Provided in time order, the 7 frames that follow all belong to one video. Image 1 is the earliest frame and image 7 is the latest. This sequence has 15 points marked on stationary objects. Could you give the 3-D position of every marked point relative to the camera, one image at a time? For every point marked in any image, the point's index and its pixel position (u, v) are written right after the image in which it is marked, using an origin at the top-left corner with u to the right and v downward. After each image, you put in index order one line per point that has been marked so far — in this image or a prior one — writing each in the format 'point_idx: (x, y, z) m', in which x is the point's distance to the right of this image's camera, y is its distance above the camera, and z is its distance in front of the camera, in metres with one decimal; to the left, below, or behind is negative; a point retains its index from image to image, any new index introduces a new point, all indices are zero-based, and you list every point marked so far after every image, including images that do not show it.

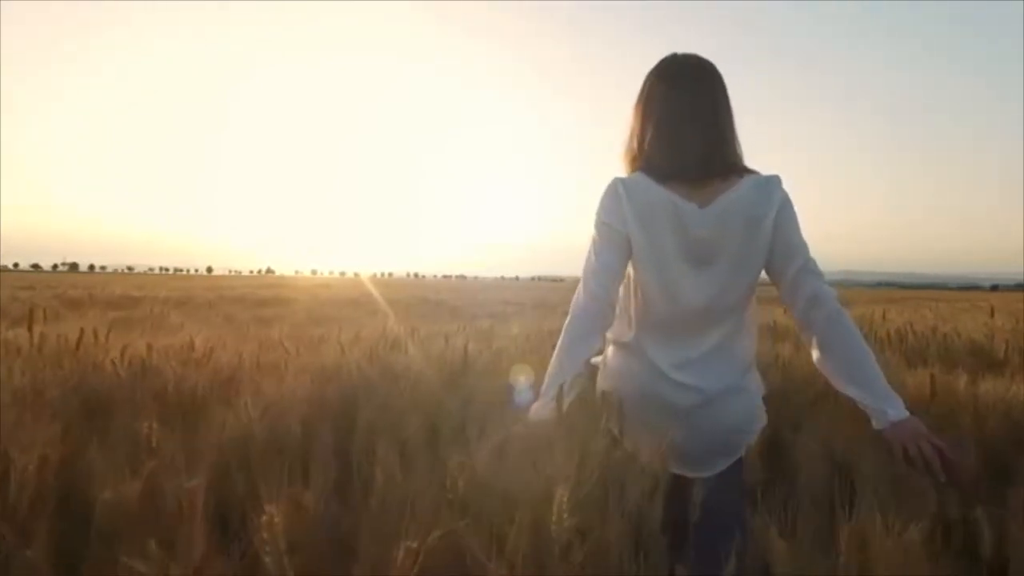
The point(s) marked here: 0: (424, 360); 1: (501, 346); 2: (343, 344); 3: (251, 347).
0: (-0.7, -0.6, +4.1) m
1: (-0.1, -0.6, +5.9) m
2: (-1.7, -0.5, +5.1) m
3: (-2.6, -0.6, +5.2) m
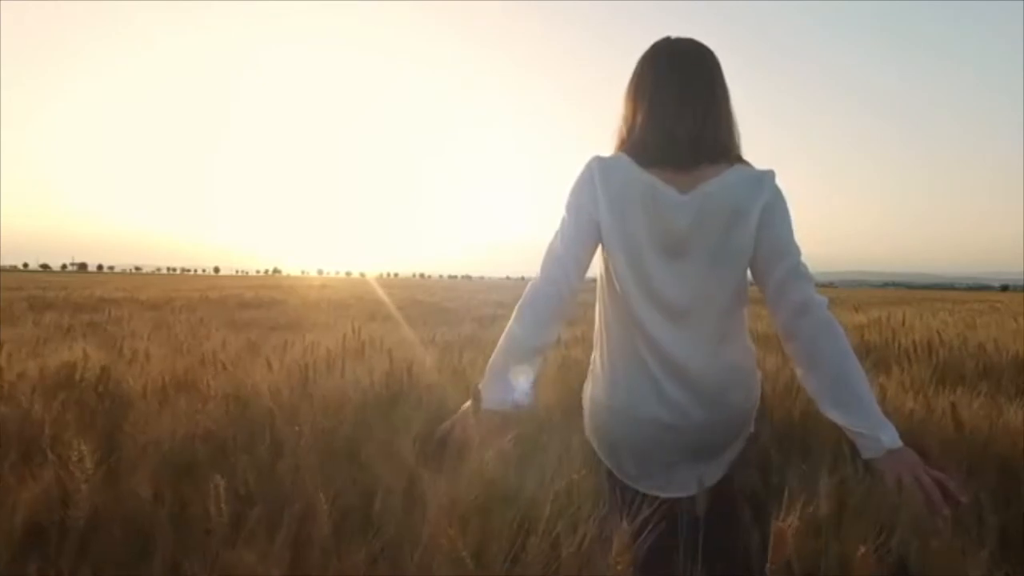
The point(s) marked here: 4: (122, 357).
0: (-1.0, -0.6, +3.5) m
1: (-0.3, -0.7, +5.3) m
2: (-1.9, -0.6, +4.4) m
3: (-2.8, -0.6, +4.6) m
4: (-3.1, -0.6, +4.2) m
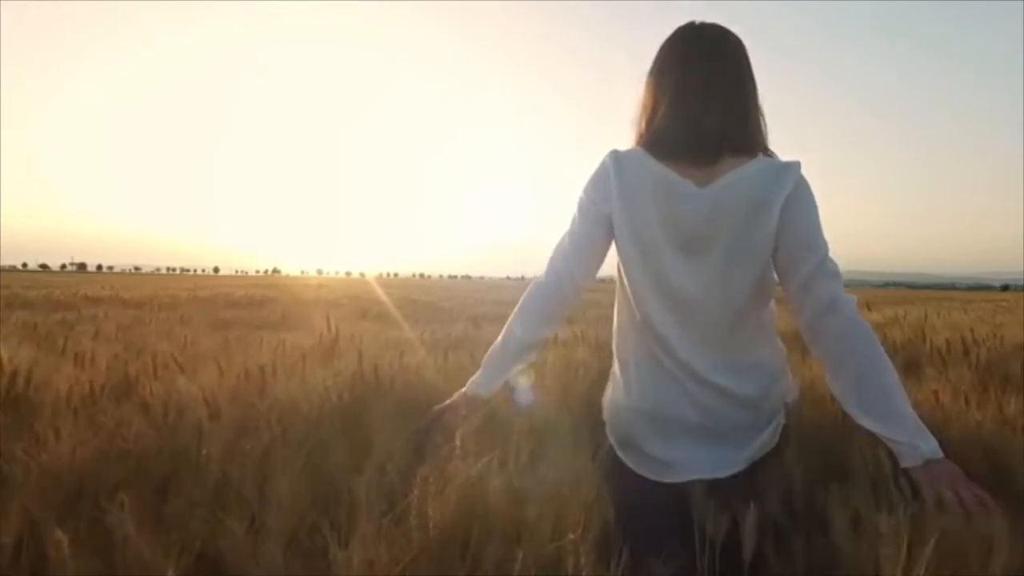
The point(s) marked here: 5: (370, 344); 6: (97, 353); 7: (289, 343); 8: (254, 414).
0: (-1.0, -0.5, +3.0) m
1: (-0.4, -0.6, +4.8) m
2: (-2.0, -0.5, +4.0) m
3: (-2.9, -0.6, +4.1) m
4: (-3.2, -0.5, +3.7) m
5: (-1.4, -0.6, +5.3) m
6: (-3.3, -0.5, +4.3) m
7: (-2.1, -0.5, +5.1) m
8: (-1.2, -0.6, +2.5) m
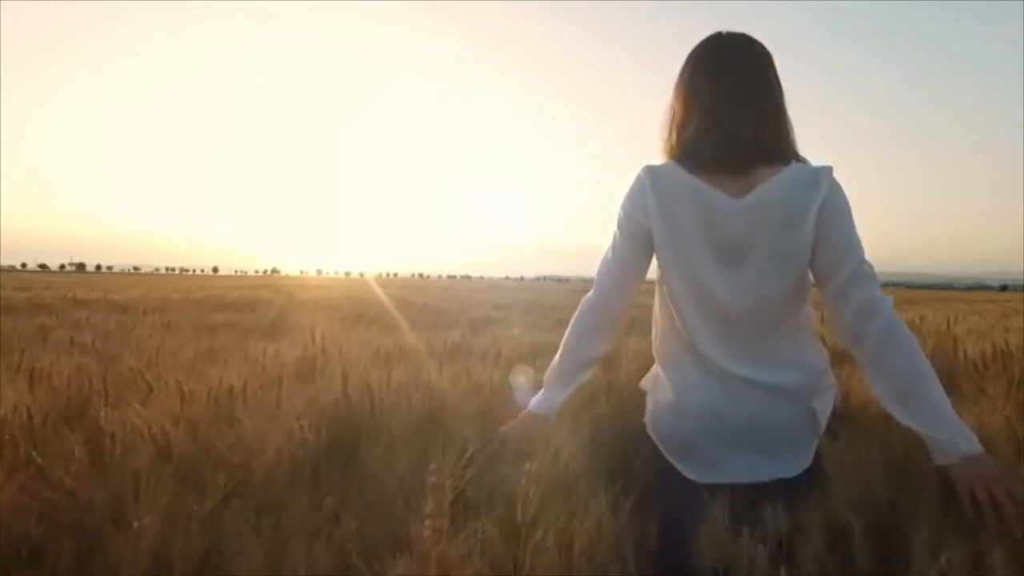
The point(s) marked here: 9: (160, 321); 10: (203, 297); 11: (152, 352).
0: (-1.0, -0.6, +2.7) m
1: (-0.4, -0.7, +4.5) m
2: (-2.0, -0.6, +3.6) m
3: (-2.9, -0.6, +3.8) m
4: (-3.2, -0.6, +3.4) m
5: (-1.4, -0.6, +5.0) m
6: (-3.3, -0.6, +3.9) m
7: (-2.1, -0.6, +4.7) m
8: (-1.2, -0.7, +2.1) m
9: (-6.0, -0.6, +9.0) m
10: (-9.3, -0.3, +16.1) m
11: (-3.4, -0.6, +5.1) m
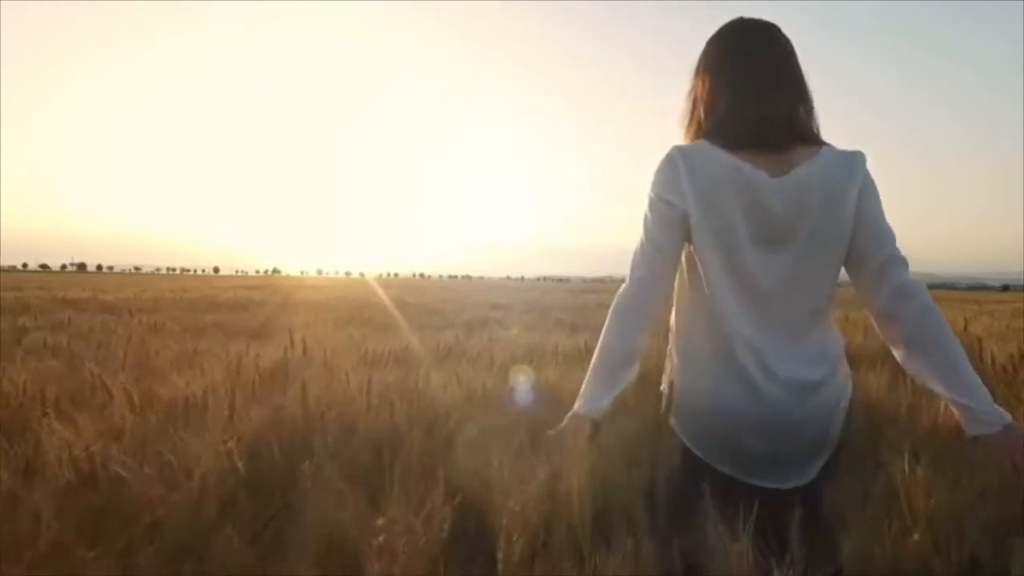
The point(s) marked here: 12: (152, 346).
0: (-1.1, -0.6, +2.4) m
1: (-0.5, -0.7, +4.2) m
2: (-2.0, -0.6, +3.3) m
3: (-2.9, -0.6, +3.5) m
4: (-3.2, -0.6, +3.1) m
5: (-1.5, -0.6, +4.7) m
6: (-3.4, -0.6, +3.7) m
7: (-2.2, -0.6, +4.5) m
8: (-1.2, -0.6, +1.8) m
9: (-6.0, -0.6, +8.7) m
10: (-9.4, -0.3, +15.8) m
11: (-3.5, -0.6, +4.8) m
12: (-3.9, -0.6, +5.8) m
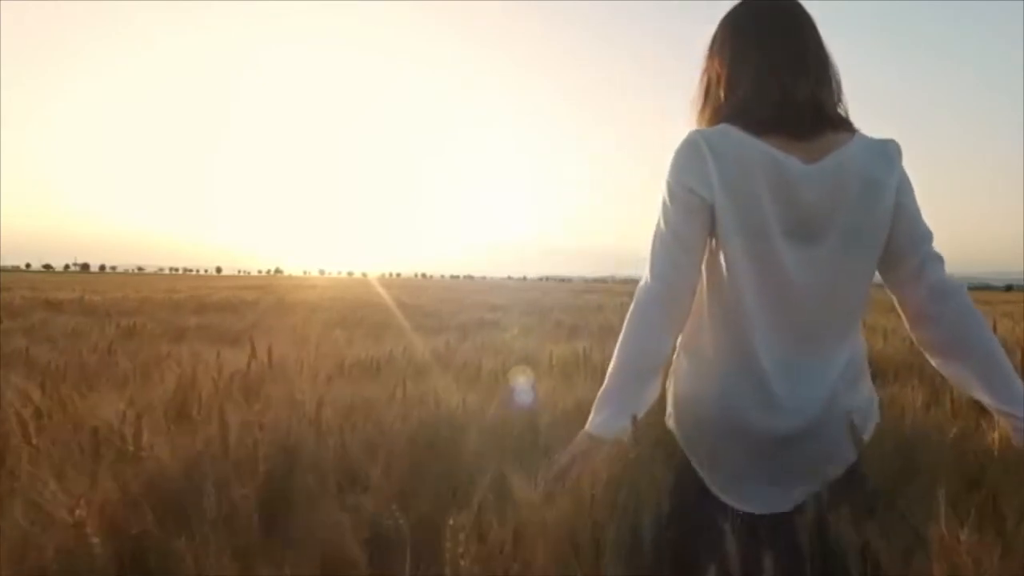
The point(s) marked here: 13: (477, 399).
0: (-1.1, -0.6, +2.0) m
1: (-0.5, -0.7, +3.7) m
2: (-2.1, -0.6, +2.9) m
3: (-3.0, -0.6, +3.1) m
4: (-3.2, -0.6, +2.7) m
5: (-1.5, -0.6, +4.3) m
6: (-3.4, -0.6, +3.2) m
7: (-2.2, -0.6, +4.0) m
8: (-1.3, -0.7, +1.4) m
9: (-6.0, -0.6, +8.3) m
10: (-9.4, -0.3, +15.4) m
11: (-3.5, -0.6, +4.4) m
12: (-4.0, -0.6, +5.4) m
13: (-0.2, -0.7, +3.5) m
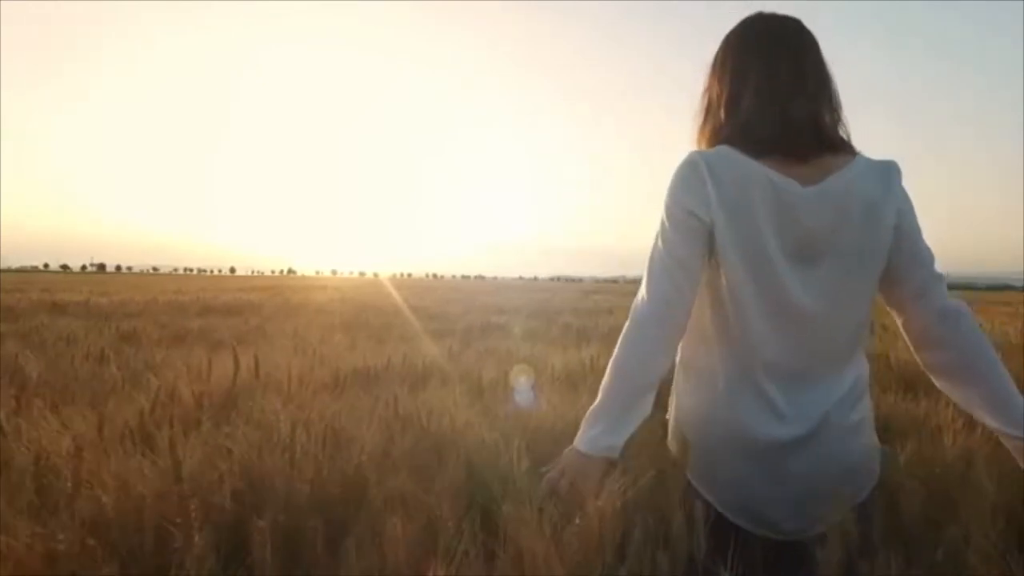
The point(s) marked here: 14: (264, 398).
0: (-1.1, -0.7, +1.7) m
1: (-0.5, -0.7, +3.5) m
2: (-2.1, -0.6, +2.7) m
3: (-3.0, -0.7, +2.9) m
4: (-3.2, -0.6, +2.5) m
5: (-1.5, -0.7, +4.0) m
6: (-3.4, -0.6, +3.0) m
7: (-2.2, -0.6, +3.8) m
8: (-1.3, -0.7, +1.2) m
9: (-5.9, -0.6, +8.1) m
10: (-9.2, -0.4, +15.3) m
11: (-3.5, -0.7, +4.2) m
12: (-3.9, -0.7, +5.2) m
13: (-0.2, -0.8, +3.3) m
14: (-1.4, -0.6, +3.0) m
